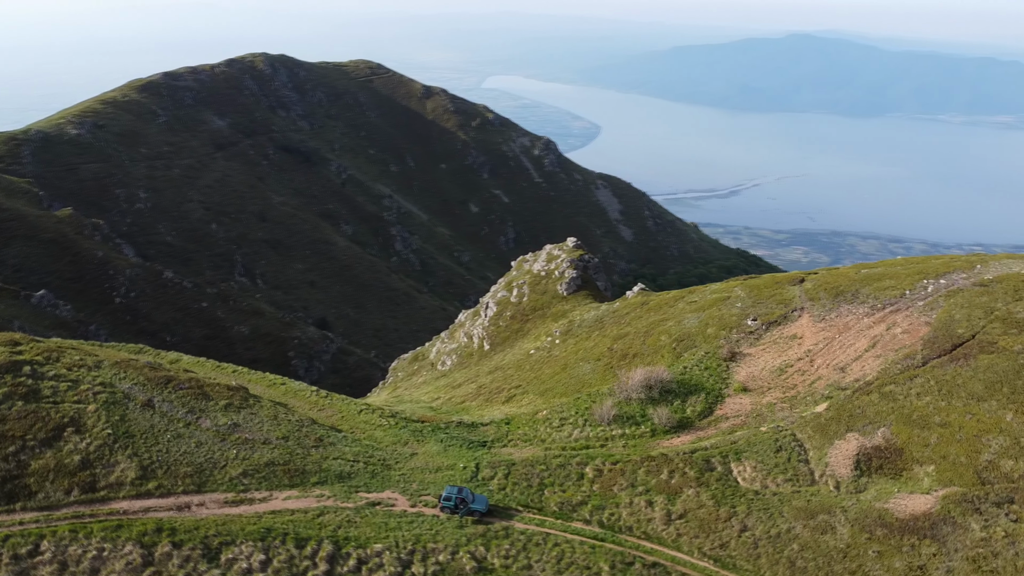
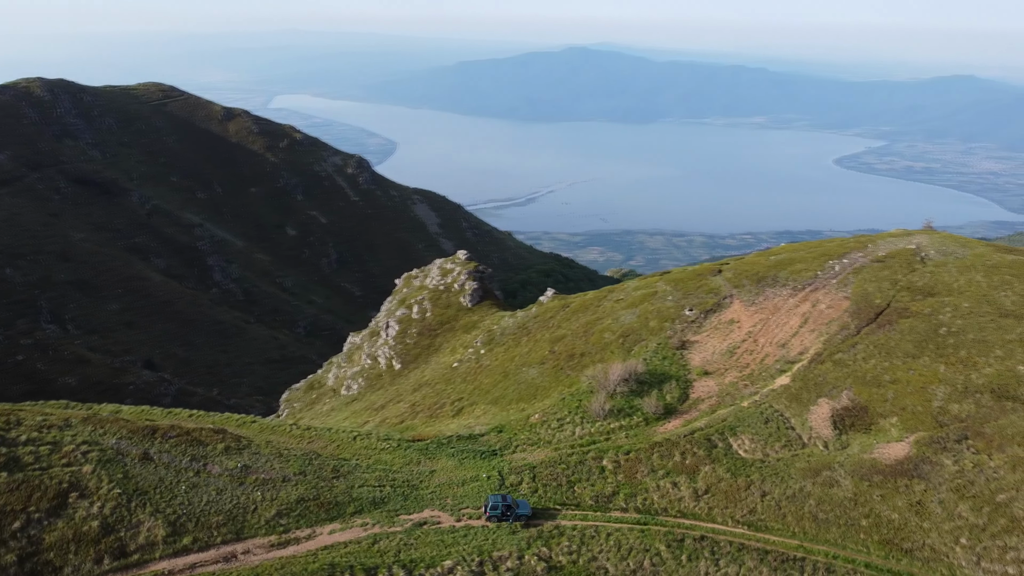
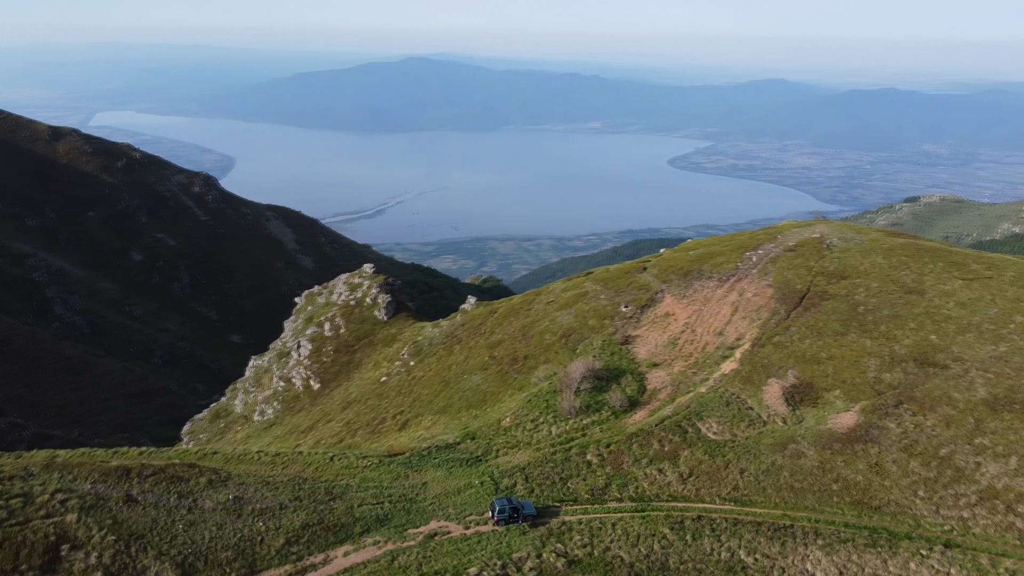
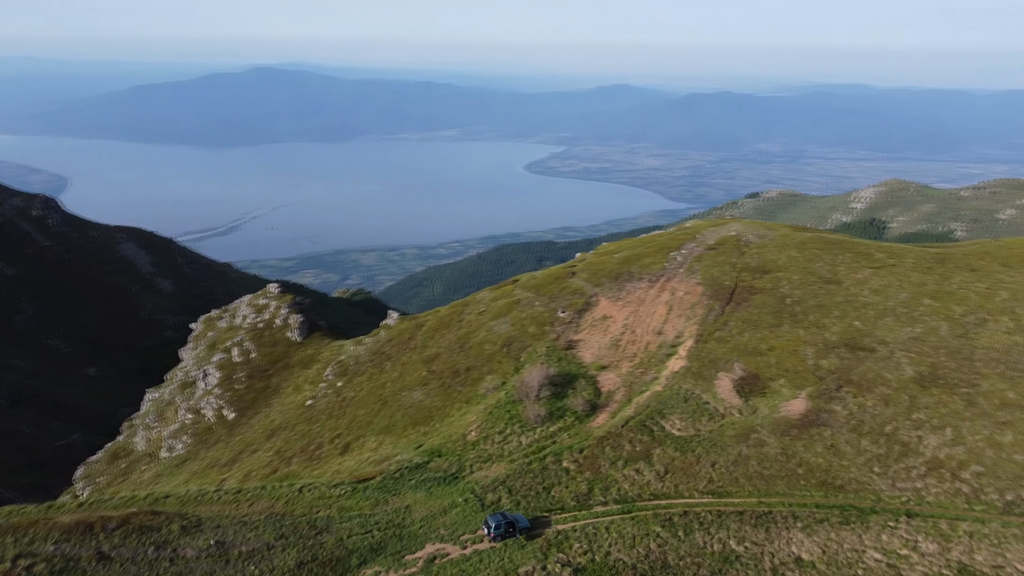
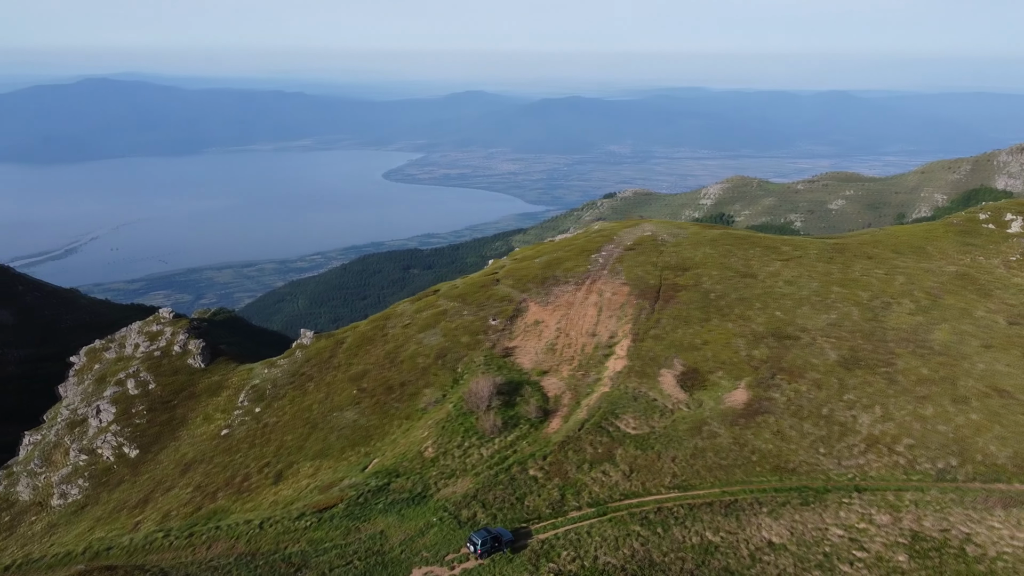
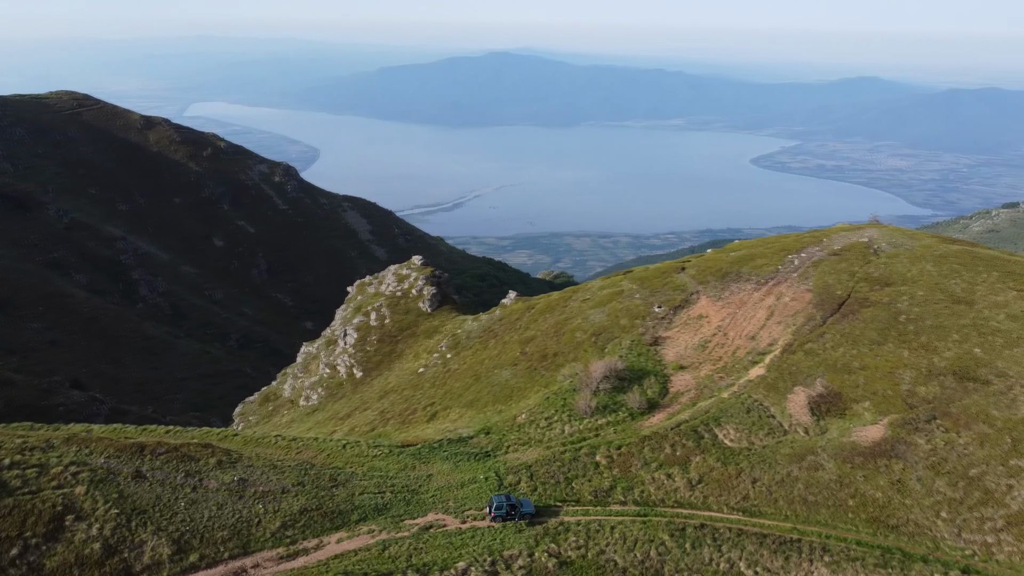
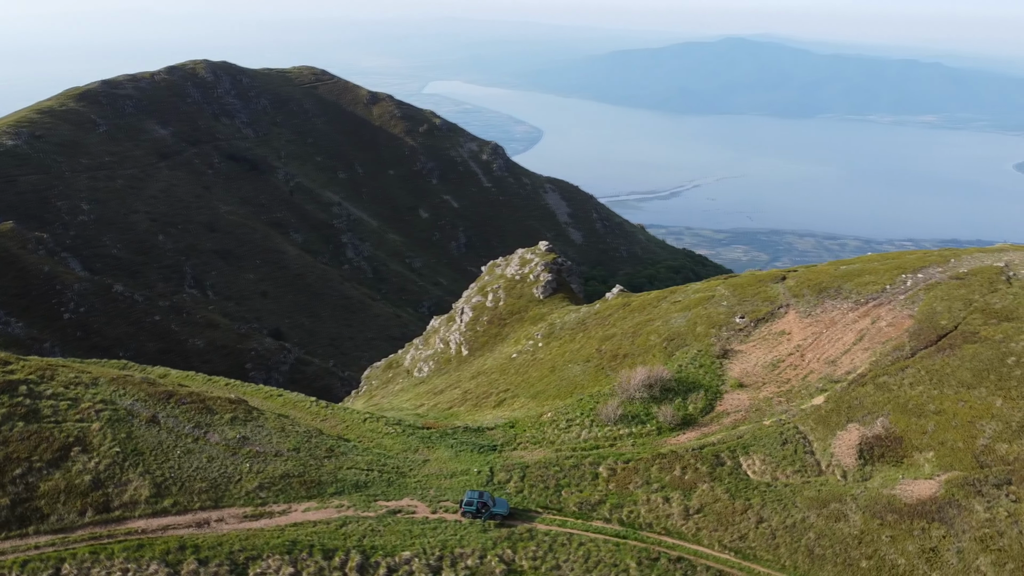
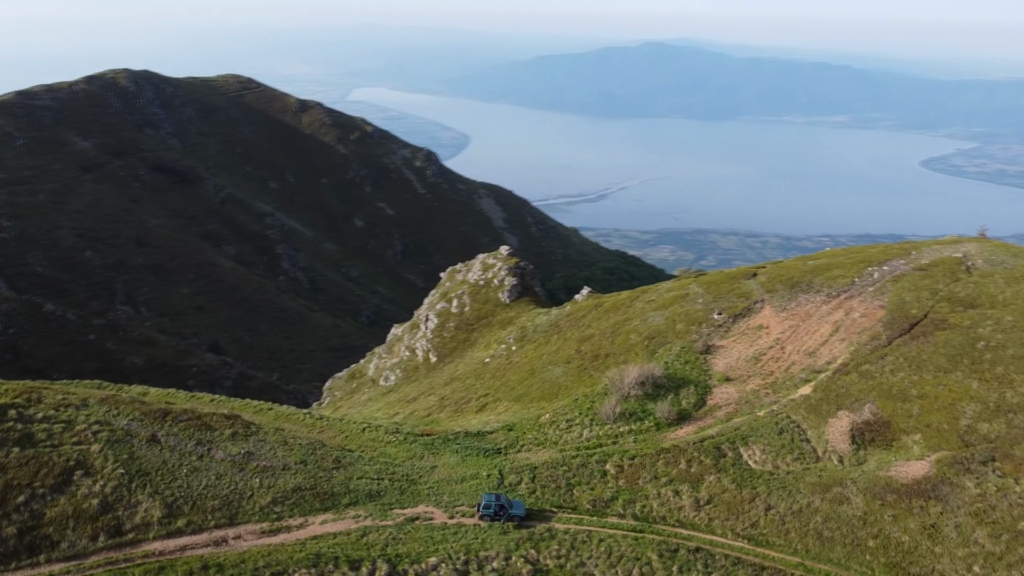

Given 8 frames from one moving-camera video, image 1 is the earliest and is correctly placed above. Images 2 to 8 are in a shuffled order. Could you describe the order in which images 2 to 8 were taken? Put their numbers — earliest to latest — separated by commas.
7, 8, 2, 6, 3, 4, 5
